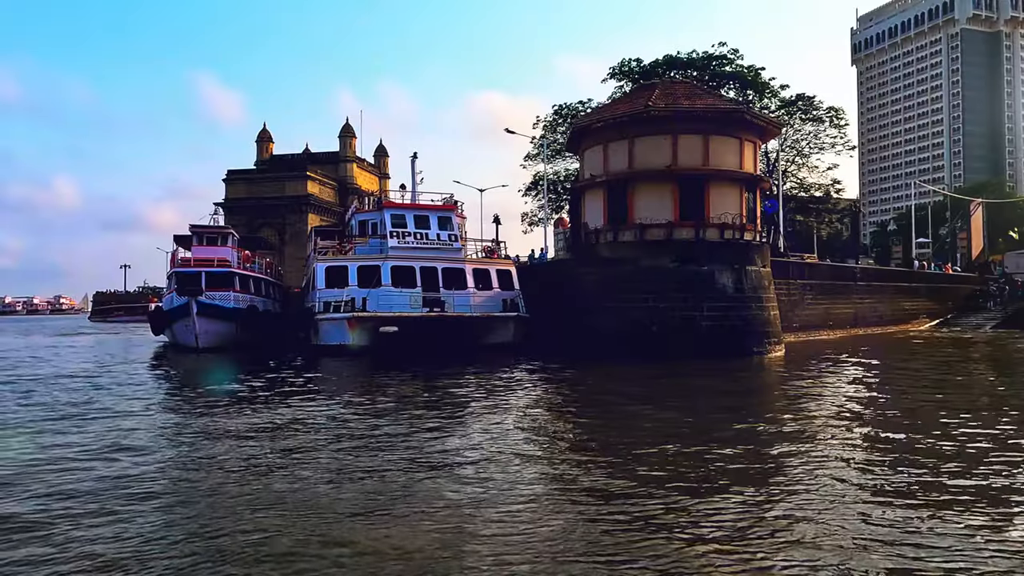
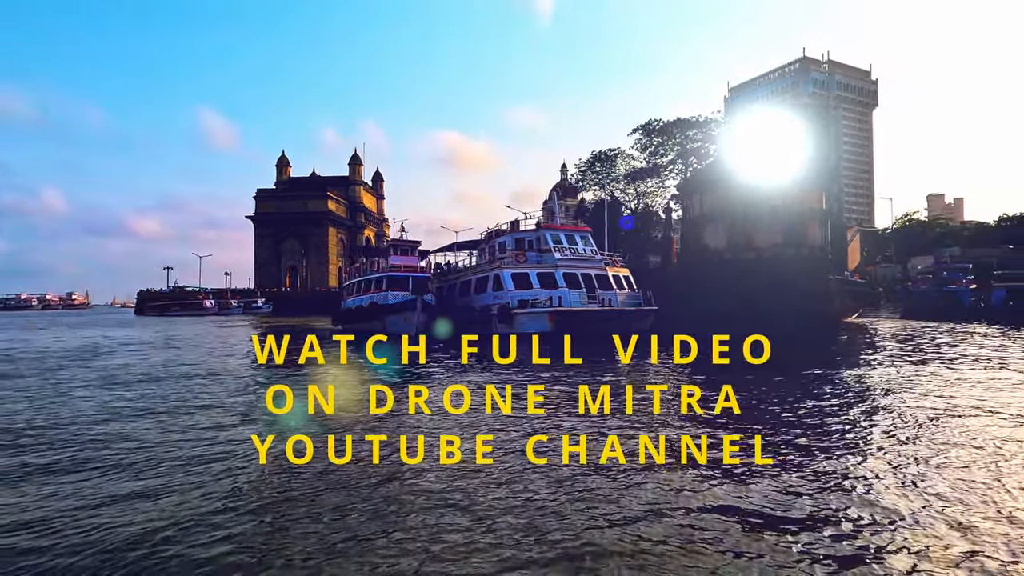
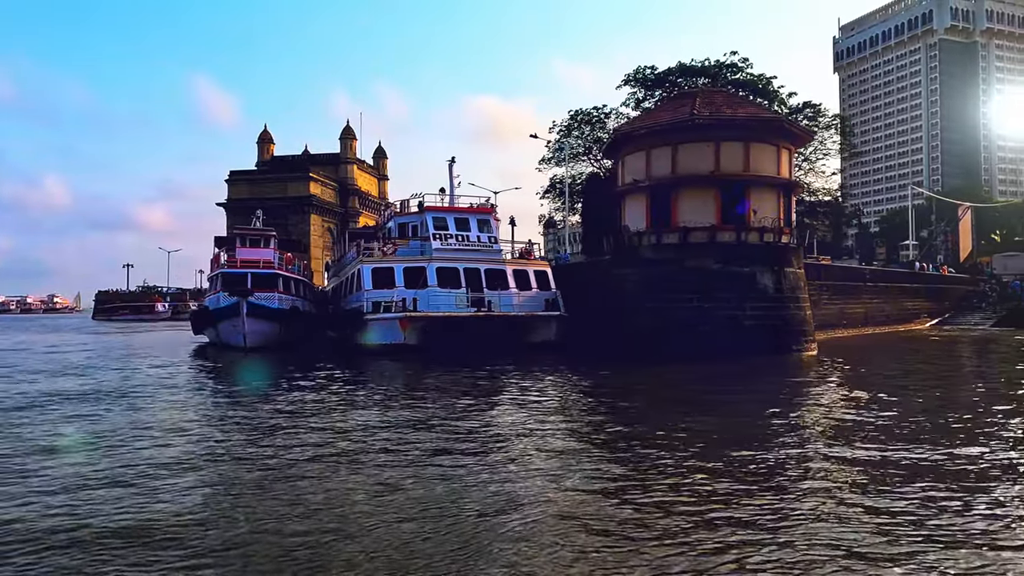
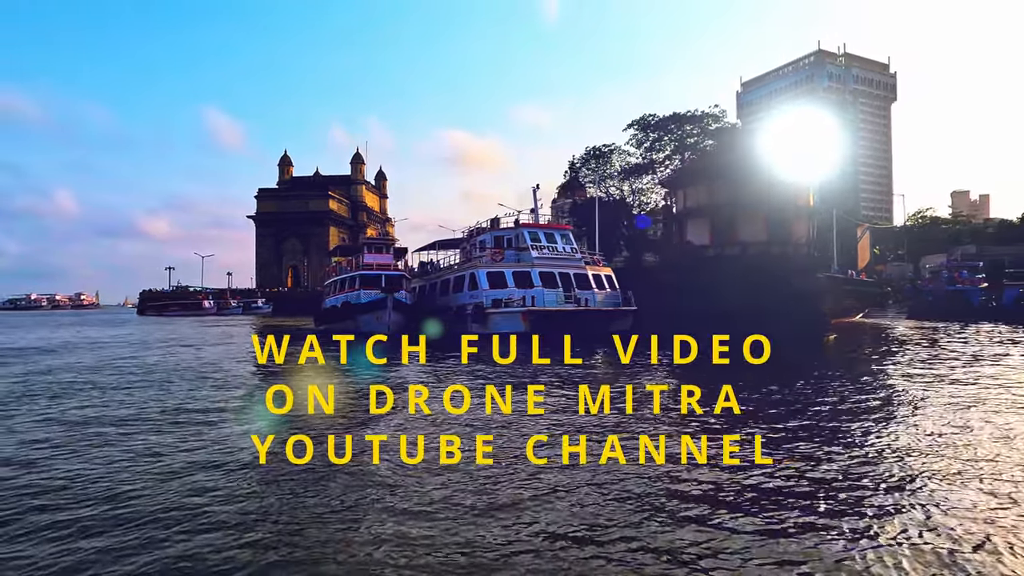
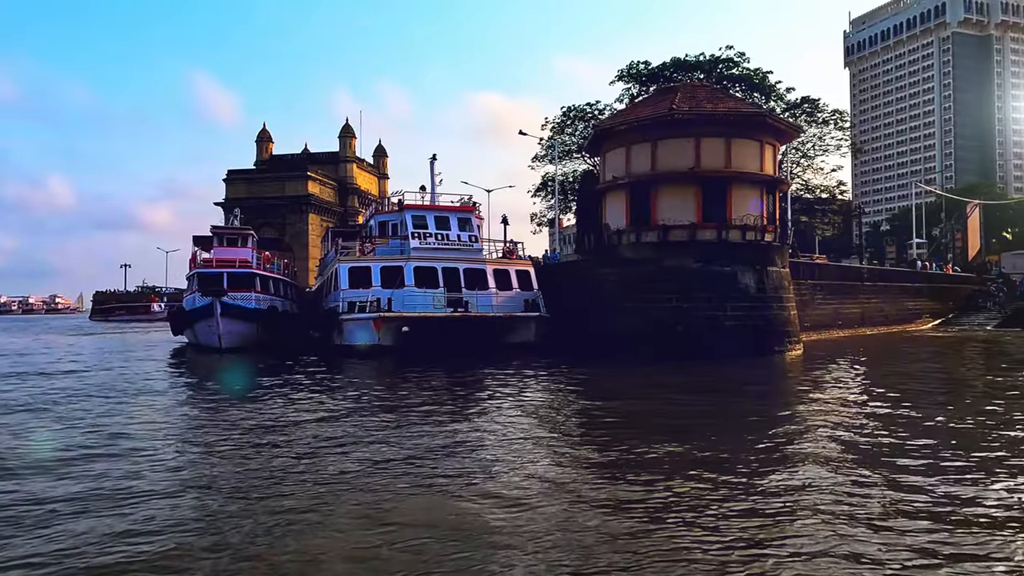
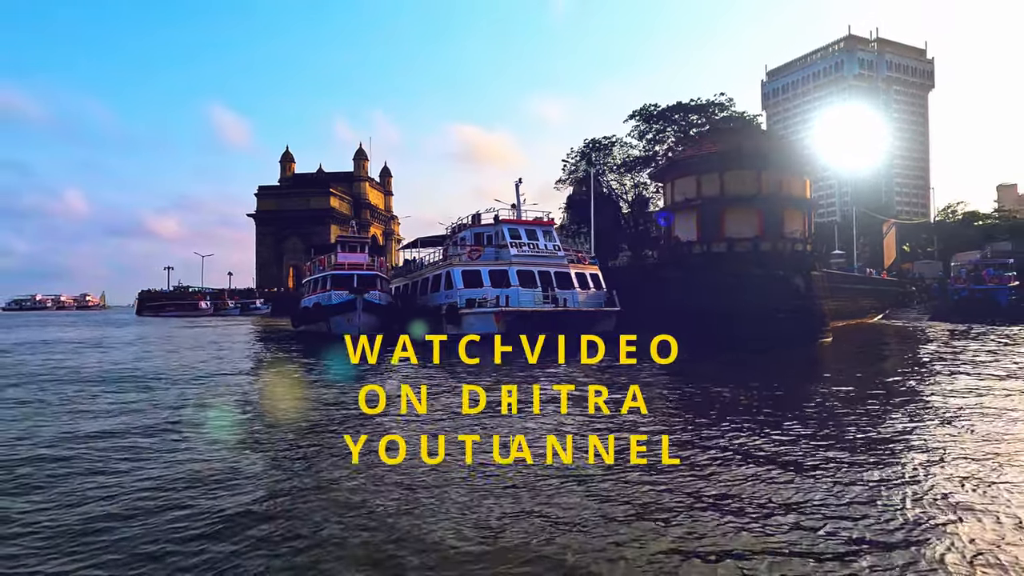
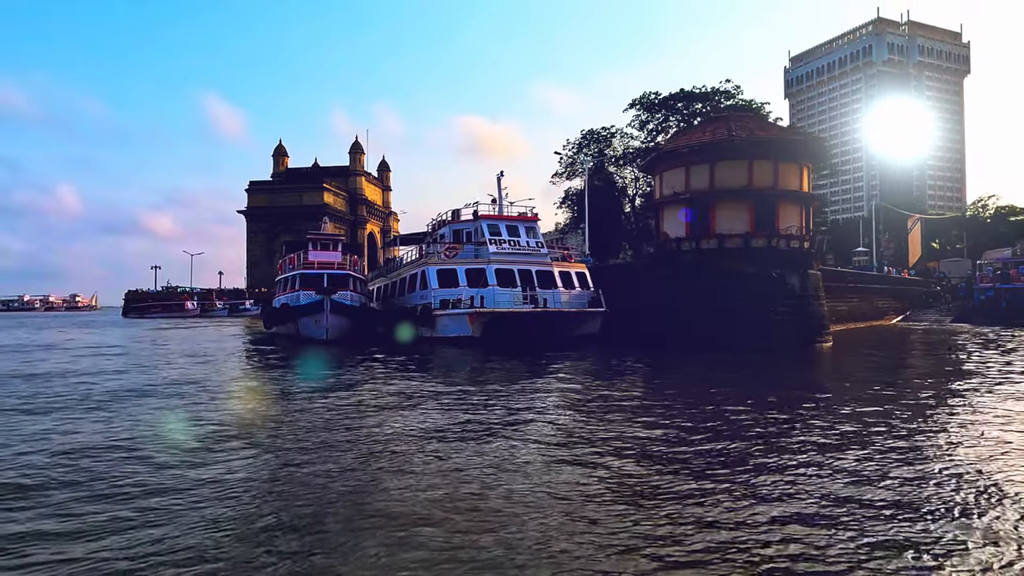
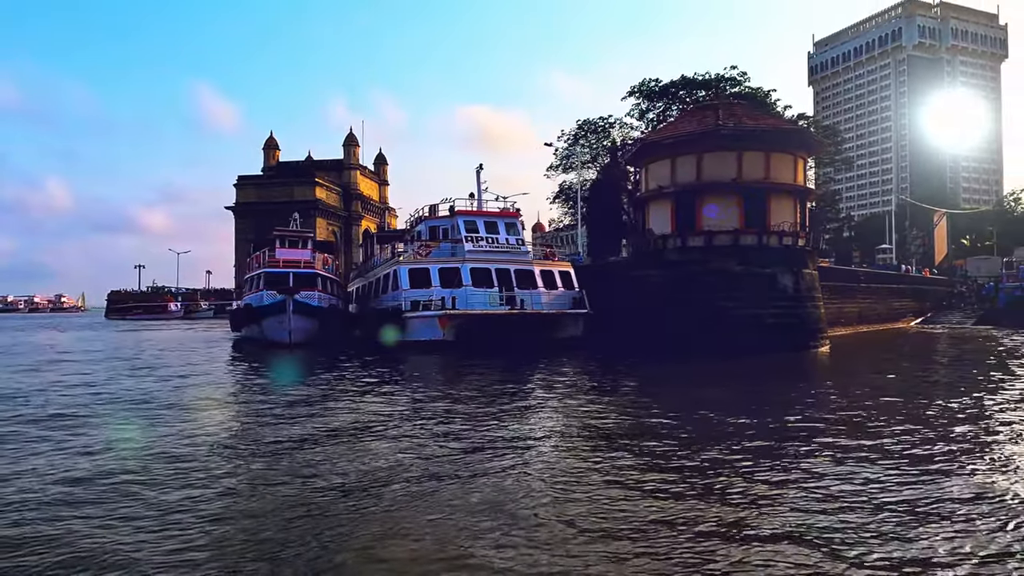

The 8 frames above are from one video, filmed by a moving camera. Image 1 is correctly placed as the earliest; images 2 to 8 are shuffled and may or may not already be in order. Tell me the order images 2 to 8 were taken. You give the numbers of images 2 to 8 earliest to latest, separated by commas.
5, 3, 8, 7, 6, 4, 2
